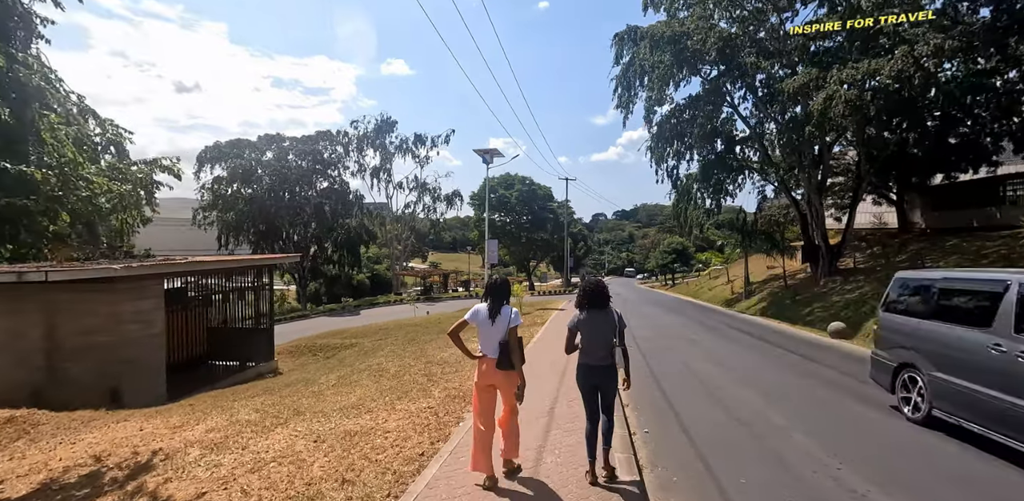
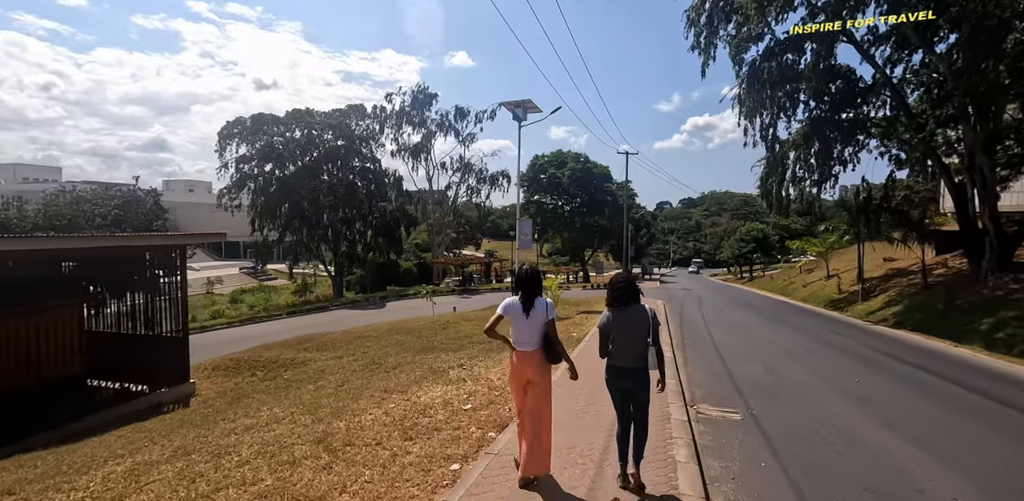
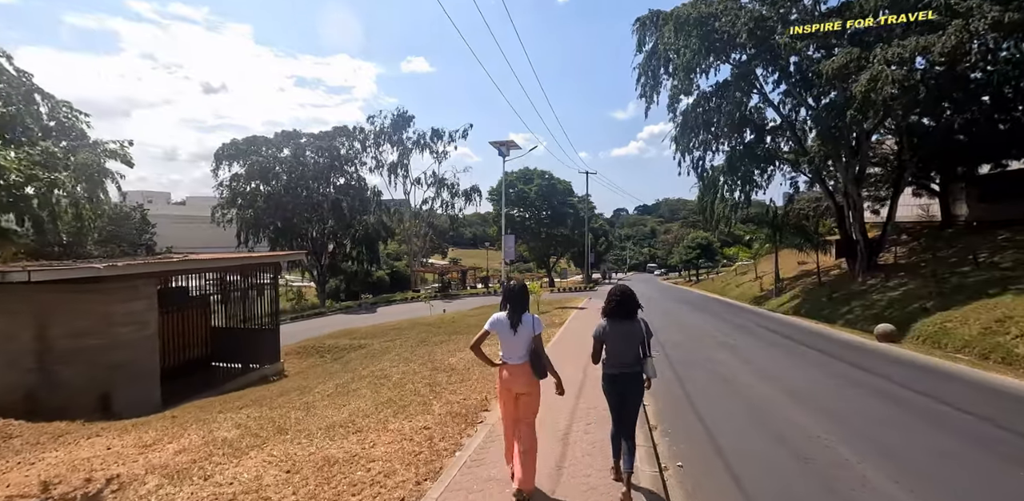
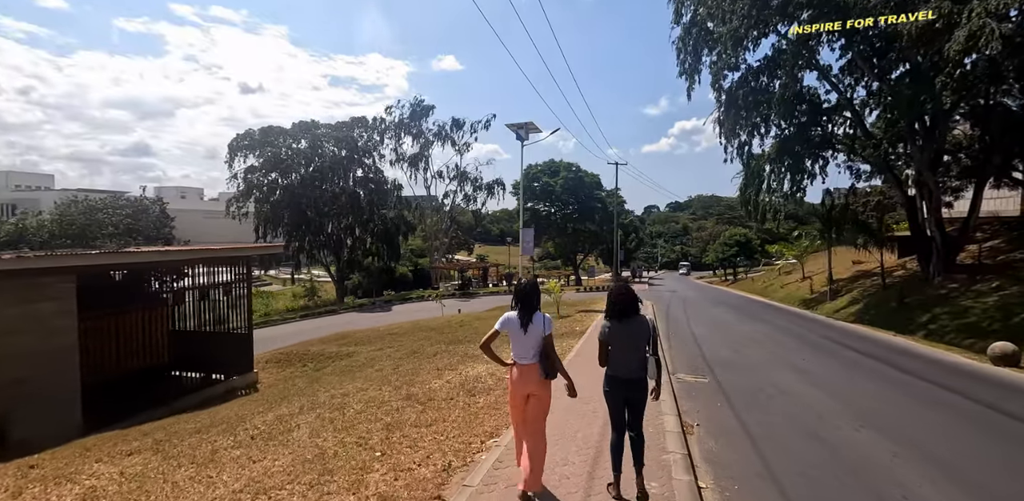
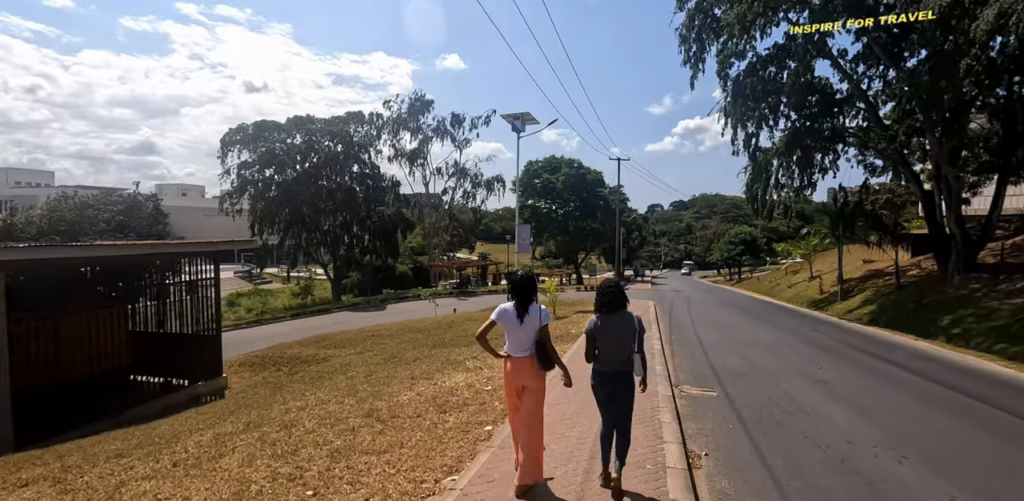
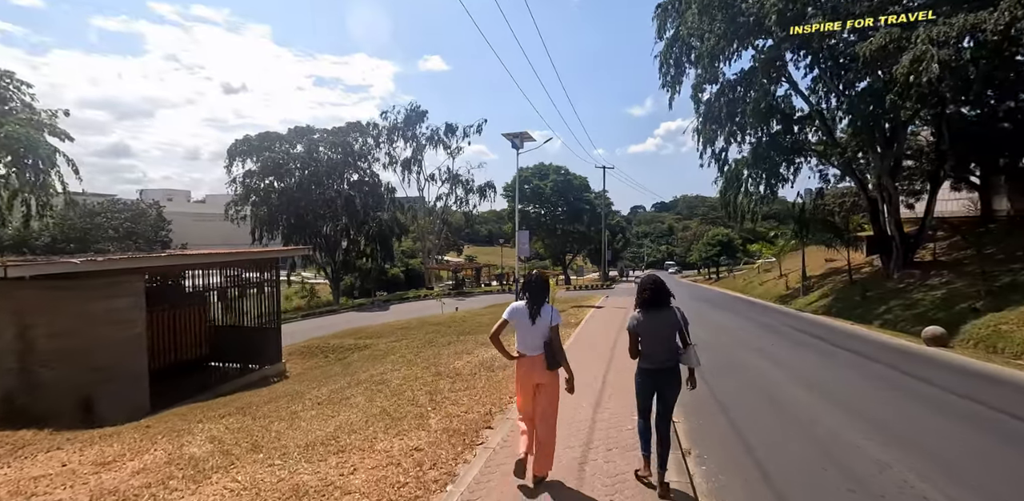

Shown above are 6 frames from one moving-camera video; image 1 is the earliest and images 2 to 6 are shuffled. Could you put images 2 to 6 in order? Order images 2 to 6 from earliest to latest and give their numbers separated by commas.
3, 6, 4, 5, 2
